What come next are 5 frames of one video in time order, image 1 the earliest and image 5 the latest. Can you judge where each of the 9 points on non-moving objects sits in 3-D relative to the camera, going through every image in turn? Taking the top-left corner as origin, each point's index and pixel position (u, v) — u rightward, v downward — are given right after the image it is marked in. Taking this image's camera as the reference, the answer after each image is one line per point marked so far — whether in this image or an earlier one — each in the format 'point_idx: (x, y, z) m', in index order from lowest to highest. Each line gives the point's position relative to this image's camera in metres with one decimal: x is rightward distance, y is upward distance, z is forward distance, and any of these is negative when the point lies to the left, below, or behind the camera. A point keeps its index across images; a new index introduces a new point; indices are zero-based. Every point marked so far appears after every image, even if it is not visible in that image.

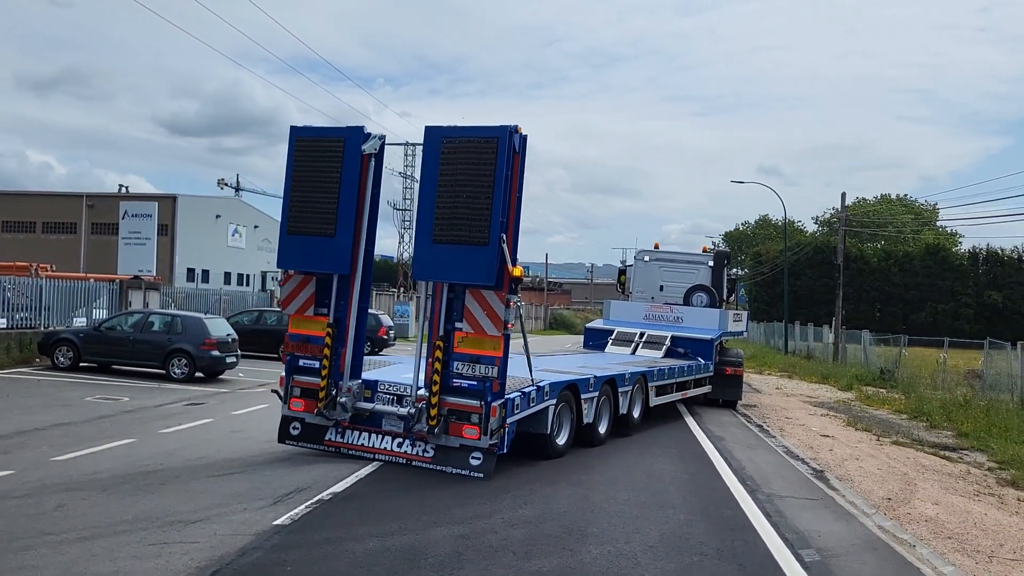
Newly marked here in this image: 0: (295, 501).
0: (-1.9, -1.9, +7.9) m
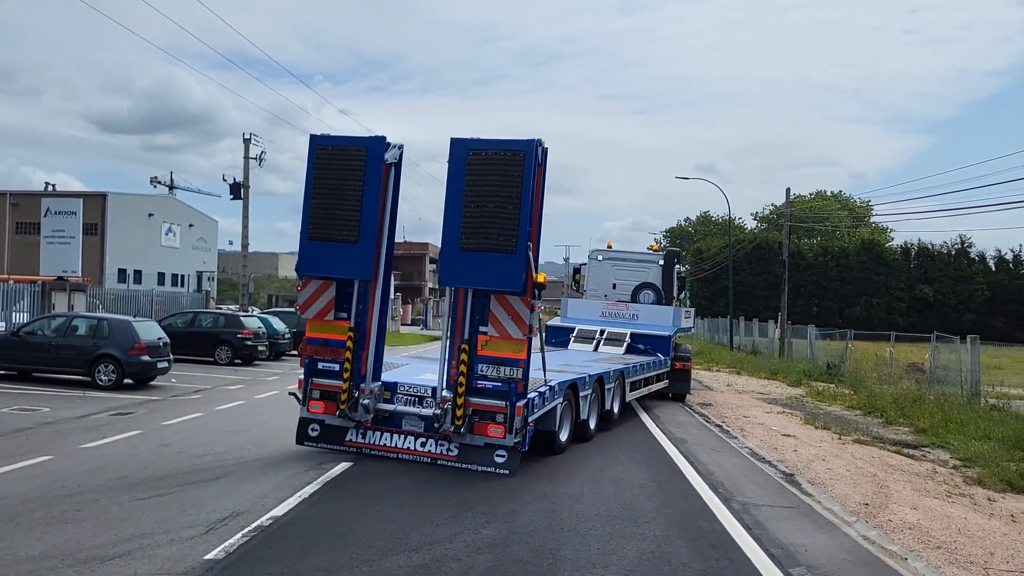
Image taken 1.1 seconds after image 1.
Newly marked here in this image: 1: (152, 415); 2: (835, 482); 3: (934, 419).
0: (-2.2, -1.9, +7.0) m
1: (-6.2, -2.2, +15.4) m
2: (+3.9, -2.3, +10.8) m
3: (+8.5, -2.6, +18.0) m
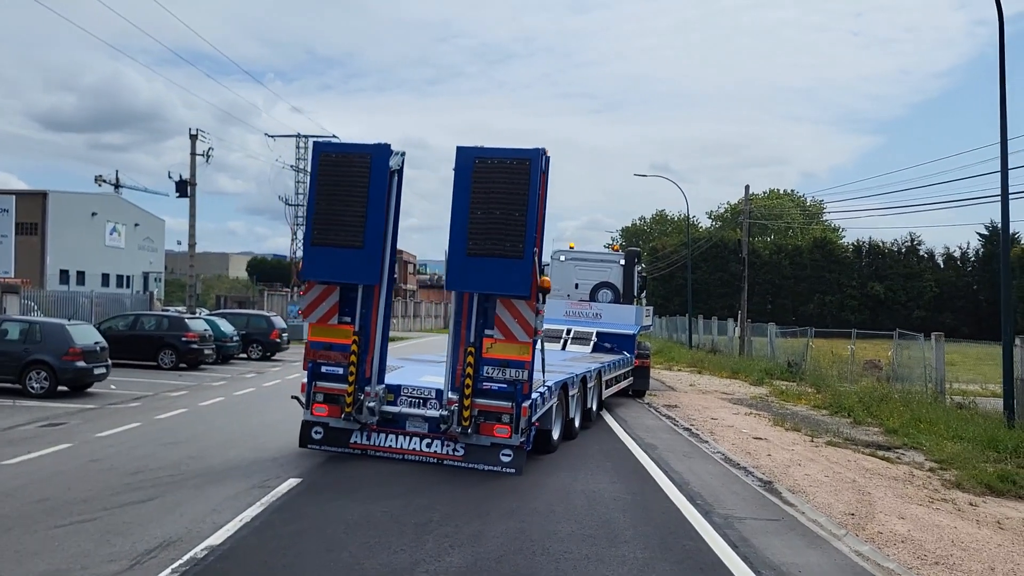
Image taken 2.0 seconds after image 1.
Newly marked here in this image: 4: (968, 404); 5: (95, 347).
0: (-2.4, -1.9, +6.2) m
1: (-6.8, -2.2, +14.4) m
2: (+3.5, -2.3, +10.2) m
3: (+7.7, -2.5, +17.7) m
4: (+9.9, -2.5, +19.5) m
5: (-8.8, -1.2, +19.0) m
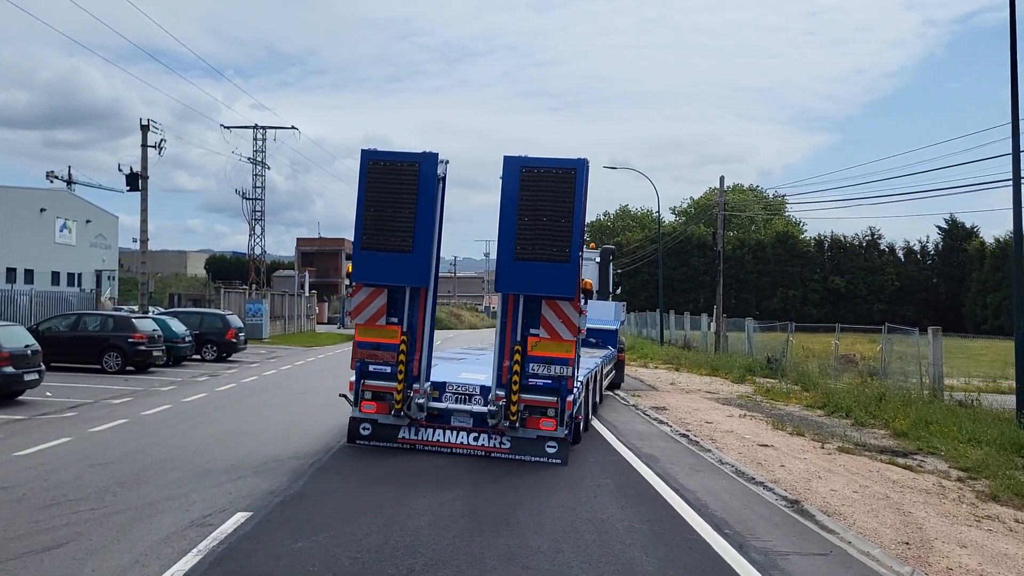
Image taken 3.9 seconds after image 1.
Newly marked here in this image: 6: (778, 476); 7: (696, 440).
0: (-2.4, -1.8, +4.6) m
1: (-7.1, -2.1, +12.6) m
2: (+3.4, -2.2, +8.9) m
3: (+7.3, -2.4, +16.5) m
4: (+9.4, -2.3, +18.5) m
5: (-9.2, -1.2, +17.1) m
6: (+3.1, -2.2, +10.7) m
7: (+2.7, -2.3, +13.5) m
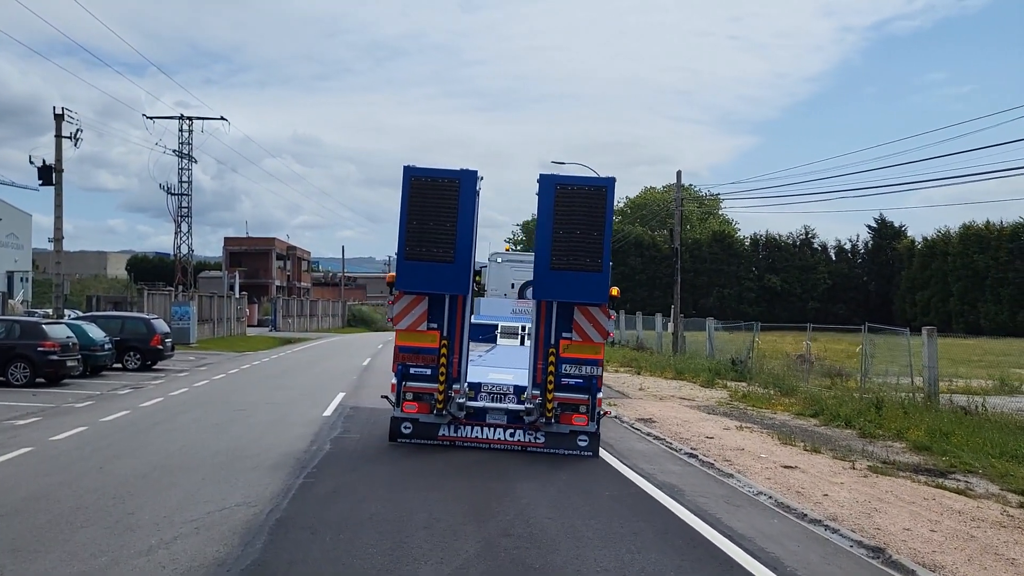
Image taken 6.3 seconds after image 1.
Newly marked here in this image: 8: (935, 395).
0: (-1.9, -1.8, +2.5) m
1: (-7.2, -2.2, +10.1) m
2: (+3.5, -2.2, +7.2) m
3: (+6.8, -2.4, +15.1) m
4: (+8.9, -2.3, +17.2) m
5: (-9.7, -1.2, +14.4) m
6: (+3.2, -2.2, +9.0) m
7: (+2.6, -2.2, +11.7) m
8: (+8.9, -2.3, +19.0) m
